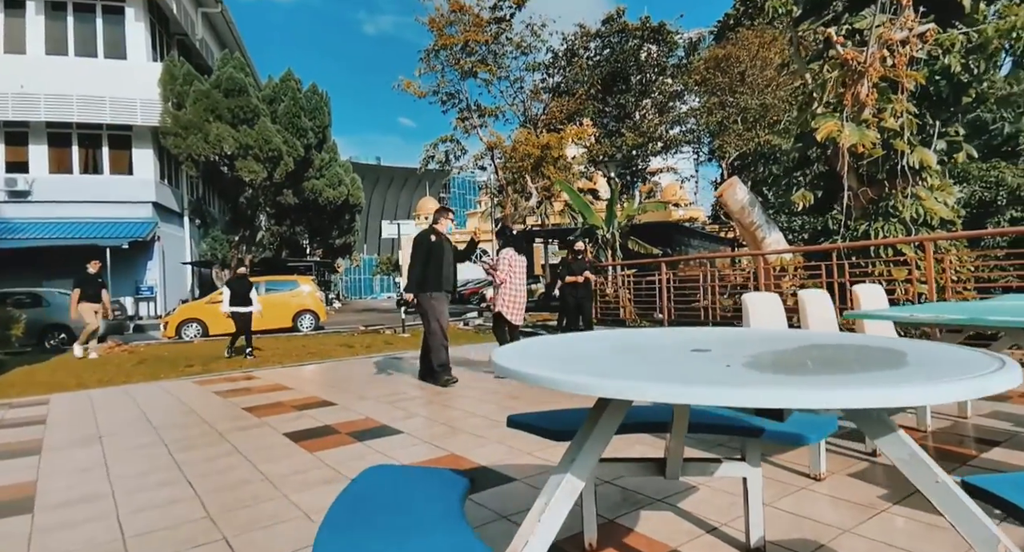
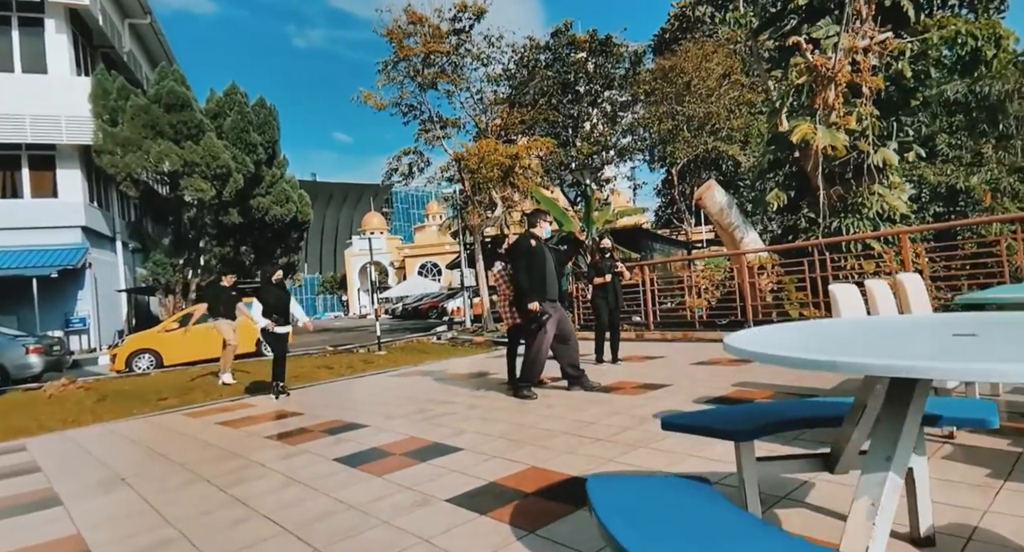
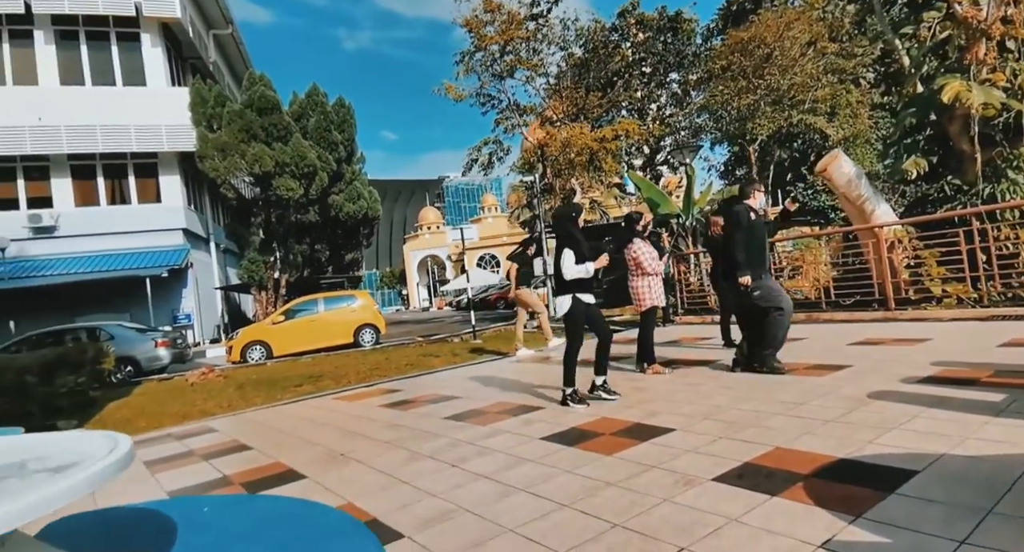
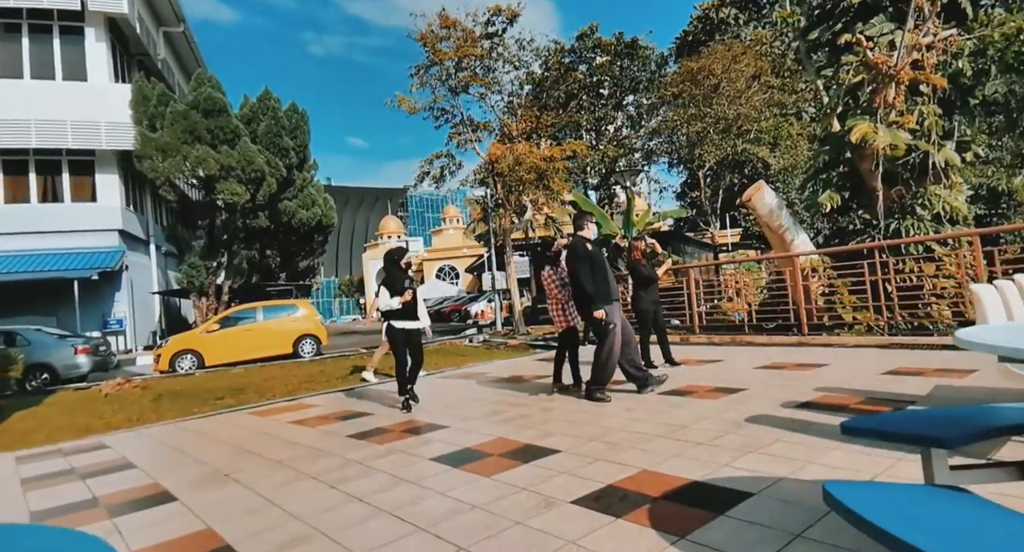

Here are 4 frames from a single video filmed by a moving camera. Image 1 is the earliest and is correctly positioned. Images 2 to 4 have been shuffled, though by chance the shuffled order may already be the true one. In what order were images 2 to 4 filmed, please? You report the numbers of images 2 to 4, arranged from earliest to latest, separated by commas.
2, 4, 3
